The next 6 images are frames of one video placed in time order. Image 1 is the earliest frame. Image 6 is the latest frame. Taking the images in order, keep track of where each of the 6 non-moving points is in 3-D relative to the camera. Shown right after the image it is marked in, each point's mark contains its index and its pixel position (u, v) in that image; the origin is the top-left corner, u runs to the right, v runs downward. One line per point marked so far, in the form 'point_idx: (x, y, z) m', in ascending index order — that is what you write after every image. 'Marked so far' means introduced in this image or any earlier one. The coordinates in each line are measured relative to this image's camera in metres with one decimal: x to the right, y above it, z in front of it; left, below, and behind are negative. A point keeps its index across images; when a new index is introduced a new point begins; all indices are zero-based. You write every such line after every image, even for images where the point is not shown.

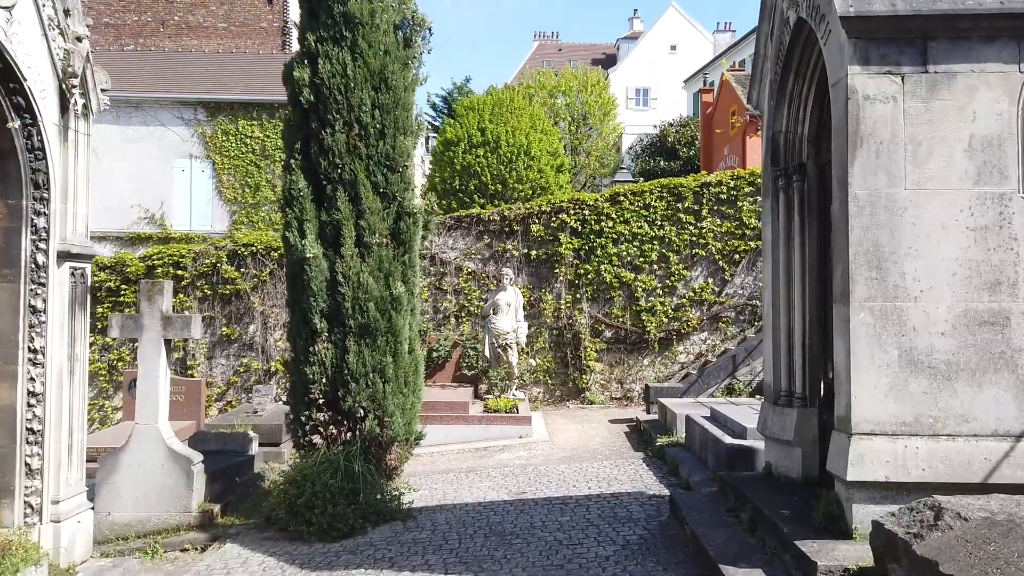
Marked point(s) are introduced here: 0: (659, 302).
0: (+2.3, -0.2, +12.0) m
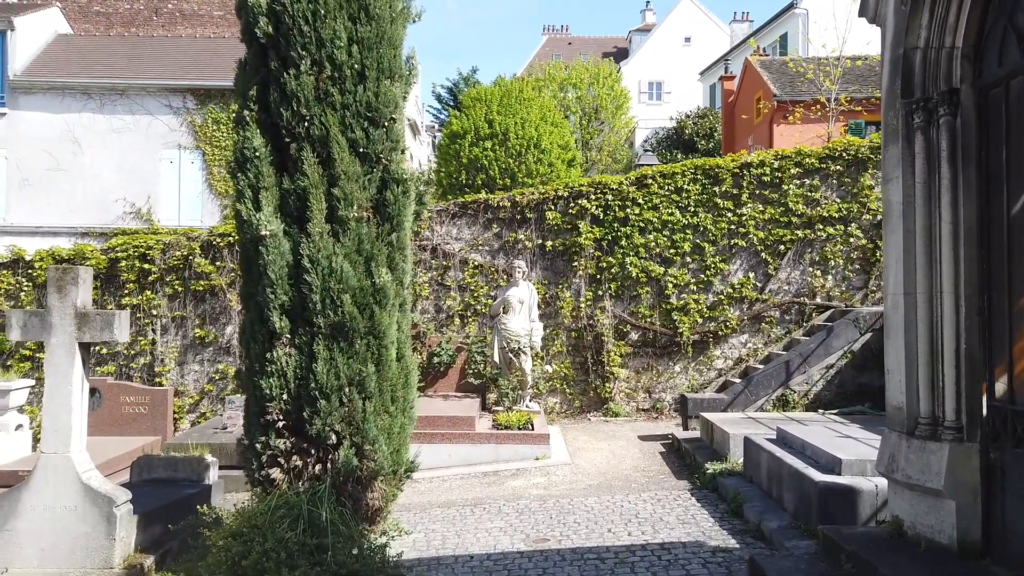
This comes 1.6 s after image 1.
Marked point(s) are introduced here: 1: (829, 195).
0: (+2.4, -0.2, +10.5) m
1: (+4.3, +1.3, +10.6) m
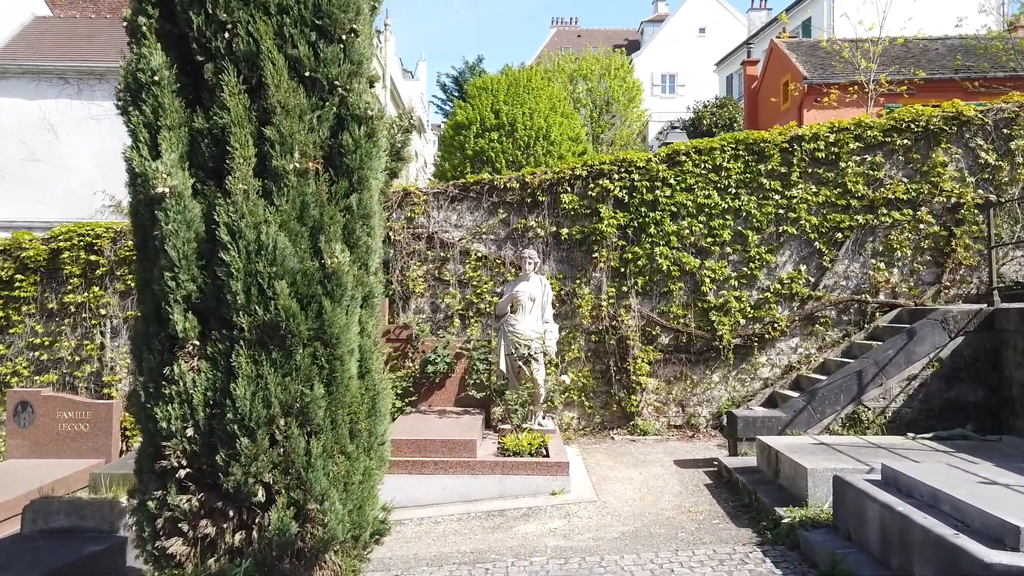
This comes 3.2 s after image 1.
0: (+2.6, -0.1, +8.9) m
1: (+4.4, +1.3, +9.0) m
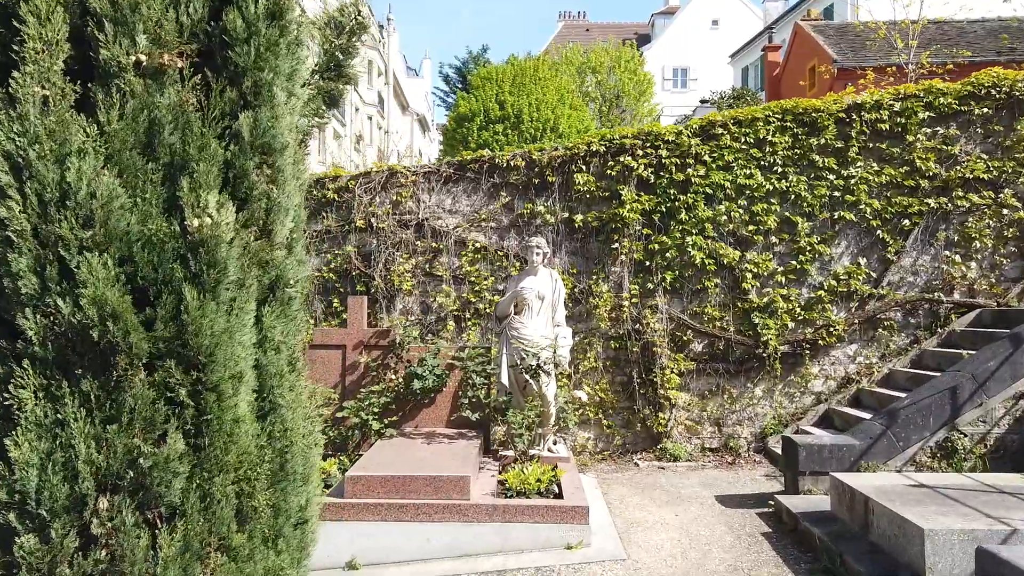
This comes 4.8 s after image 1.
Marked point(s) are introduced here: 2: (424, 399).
0: (+2.6, -0.1, +7.5) m
1: (+4.5, +1.4, +7.5) m
2: (-0.8, -0.9, +6.6) m
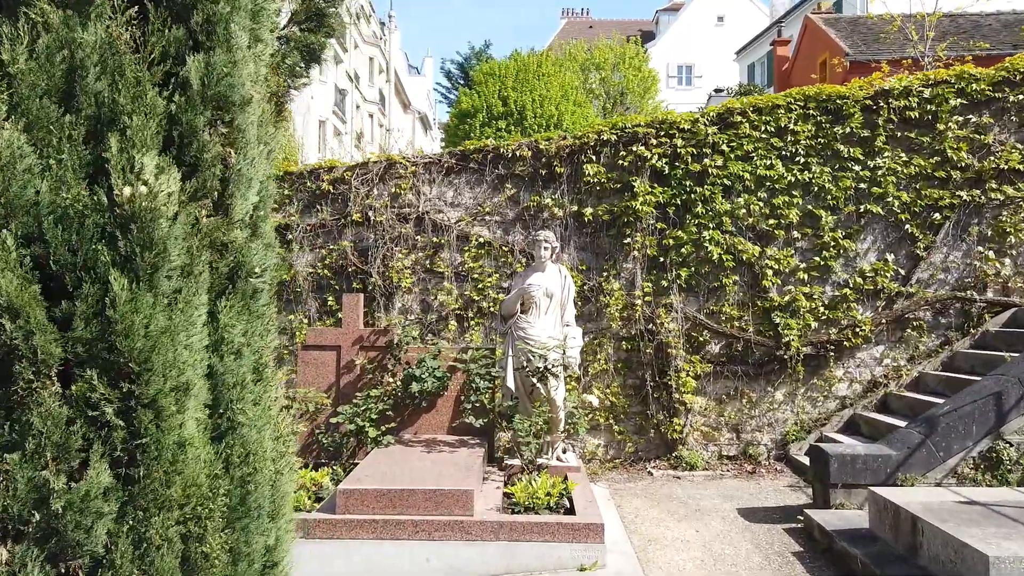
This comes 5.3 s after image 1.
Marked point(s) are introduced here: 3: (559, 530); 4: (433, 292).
0: (+2.7, -0.1, +7.0) m
1: (+4.5, +1.4, +7.1) m
2: (-0.7, -0.9, +6.2) m
3: (+0.3, -1.4, +4.4) m
4: (-0.7, 0.0, +7.2) m
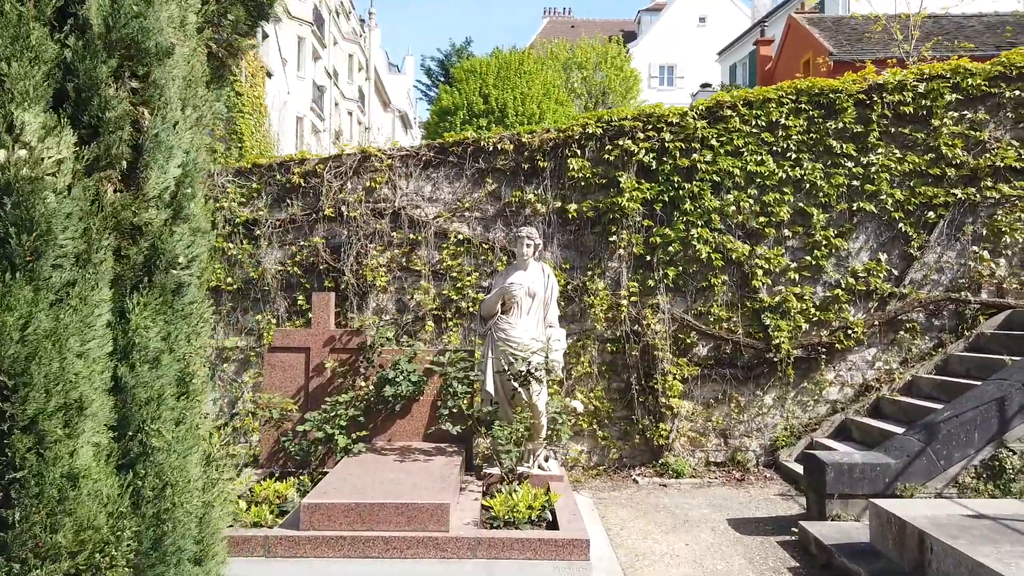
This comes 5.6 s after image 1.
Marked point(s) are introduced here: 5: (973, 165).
0: (+2.5, -0.1, +6.8) m
1: (+4.4, +1.4, +6.9) m
2: (-0.9, -0.9, +5.8) m
3: (+0.2, -1.4, +4.1) m
4: (-0.9, 0.0, +6.9) m
5: (+4.1, +1.1, +6.8) m
